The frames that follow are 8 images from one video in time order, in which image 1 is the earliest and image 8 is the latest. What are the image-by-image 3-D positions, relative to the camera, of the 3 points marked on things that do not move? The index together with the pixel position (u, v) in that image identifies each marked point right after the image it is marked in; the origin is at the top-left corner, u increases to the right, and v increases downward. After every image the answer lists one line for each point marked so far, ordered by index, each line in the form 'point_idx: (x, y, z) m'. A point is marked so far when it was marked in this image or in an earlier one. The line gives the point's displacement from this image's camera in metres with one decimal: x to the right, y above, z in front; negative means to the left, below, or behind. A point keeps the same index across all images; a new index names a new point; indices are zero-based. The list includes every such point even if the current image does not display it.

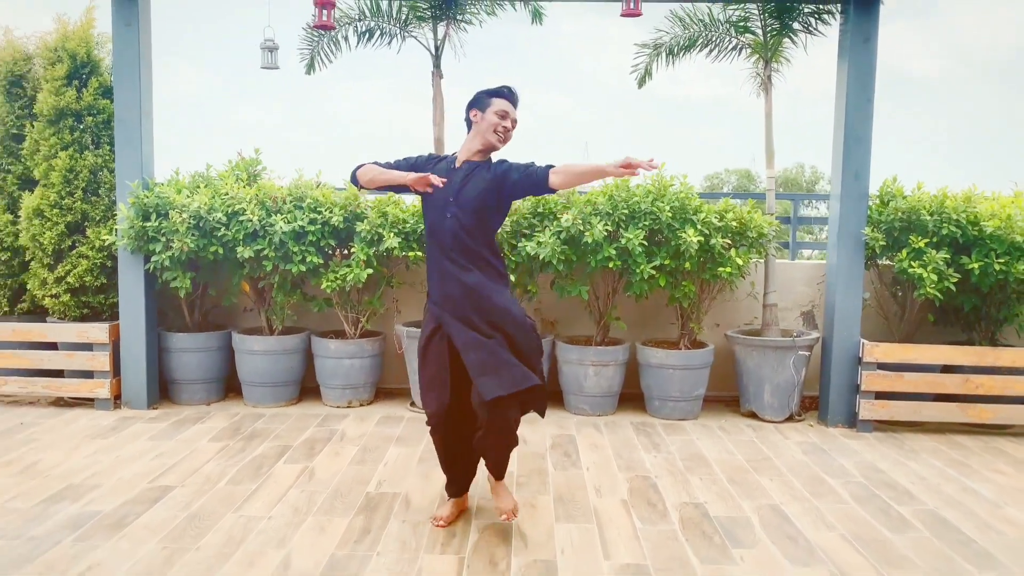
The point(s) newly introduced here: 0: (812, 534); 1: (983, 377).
0: (+0.9, -0.8, +2.6) m
1: (+2.1, -0.4, +3.6) m
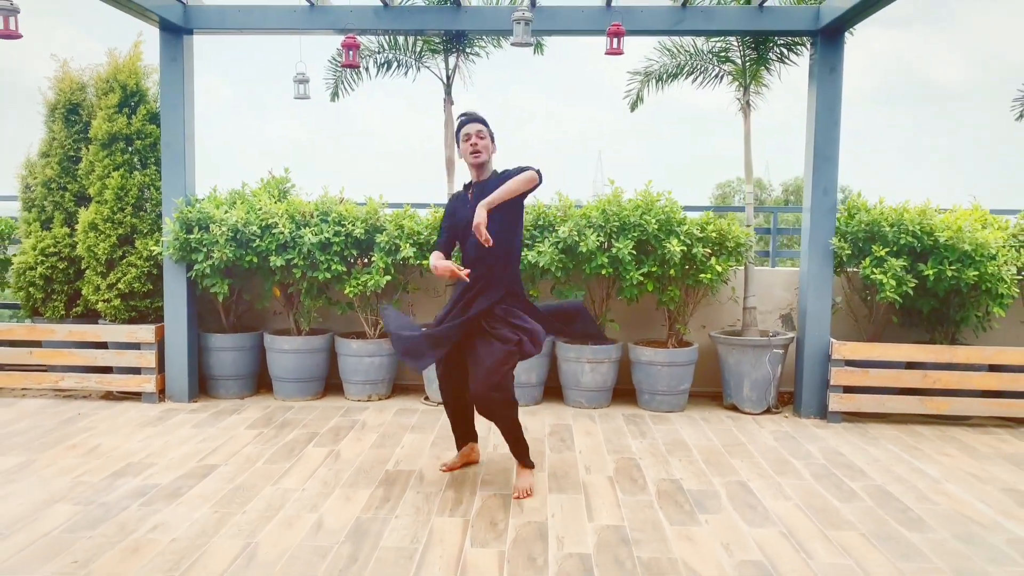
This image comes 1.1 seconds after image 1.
0: (+0.9, -0.8, +3.0) m
1: (+2.1, -0.4, +4.0) m
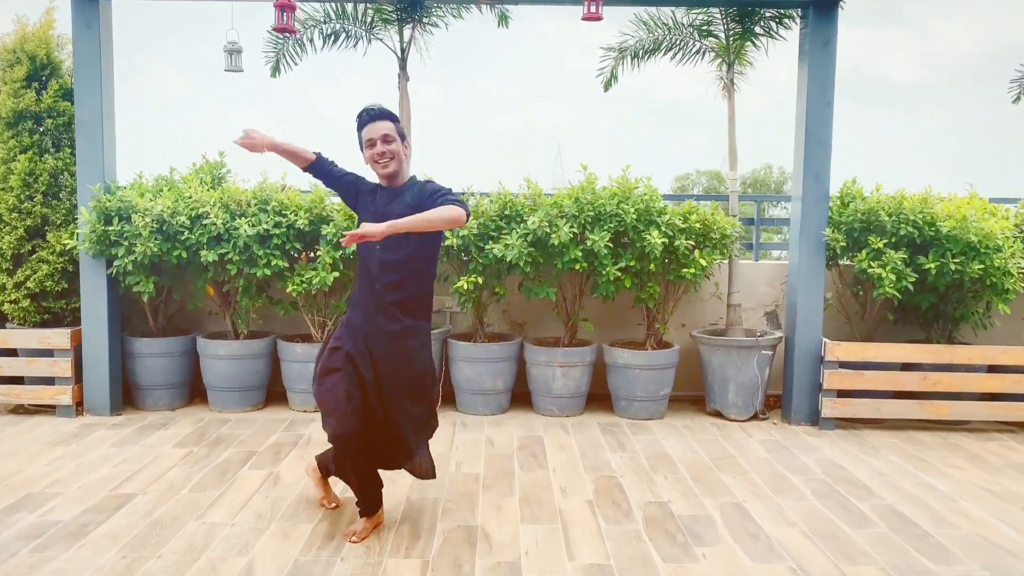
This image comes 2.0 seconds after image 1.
0: (+0.8, -0.8, +2.6) m
1: (+2.0, -0.4, +3.7) m
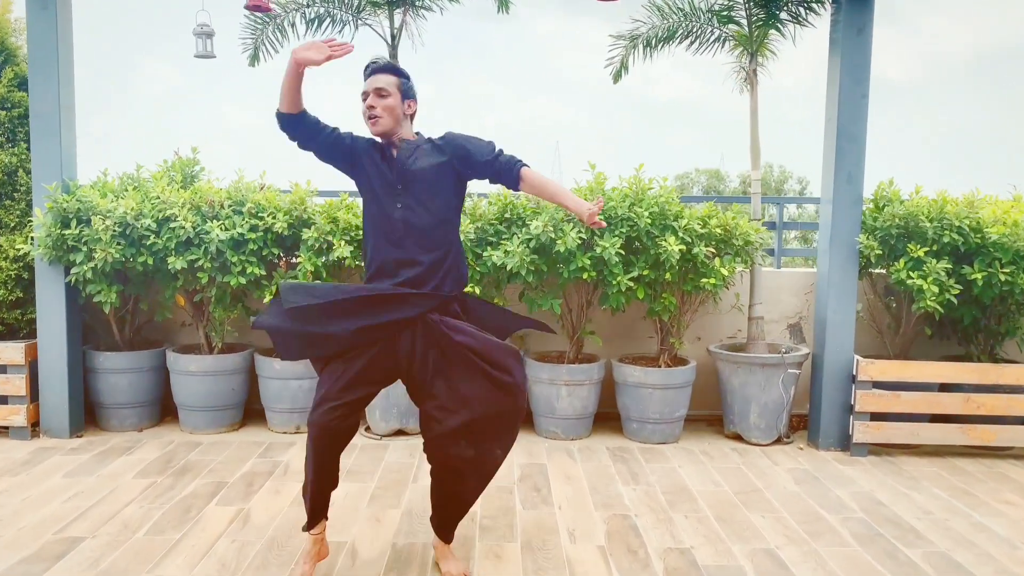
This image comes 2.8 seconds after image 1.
0: (+0.8, -0.8, +2.2) m
1: (+2.0, -0.4, +3.4) m
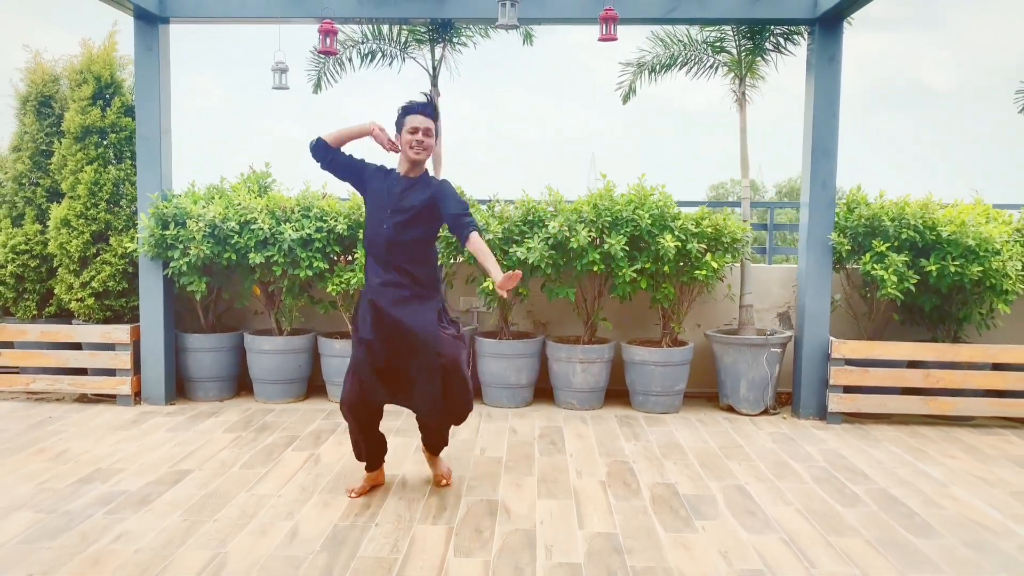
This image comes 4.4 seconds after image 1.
0: (+0.9, -0.8, +2.8) m
1: (+2.1, -0.4, +3.9) m
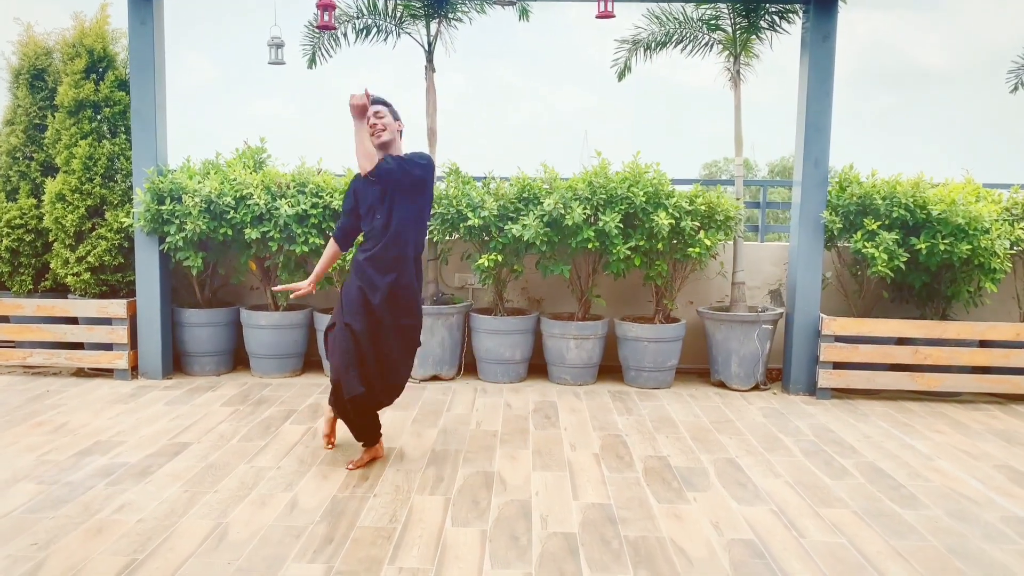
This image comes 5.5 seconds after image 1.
0: (+0.9, -0.7, +2.9) m
1: (+2.0, -0.3, +4.0) m
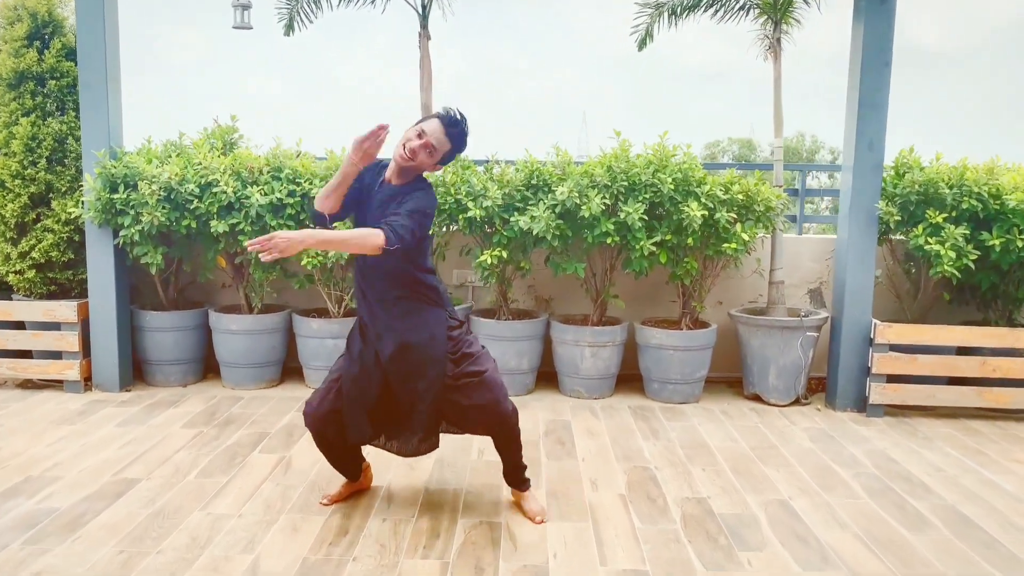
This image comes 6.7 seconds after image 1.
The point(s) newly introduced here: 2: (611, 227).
0: (+0.9, -0.7, +2.4) m
1: (+2.1, -0.3, +3.4) m
2: (+0.4, +0.3, +3.4) m
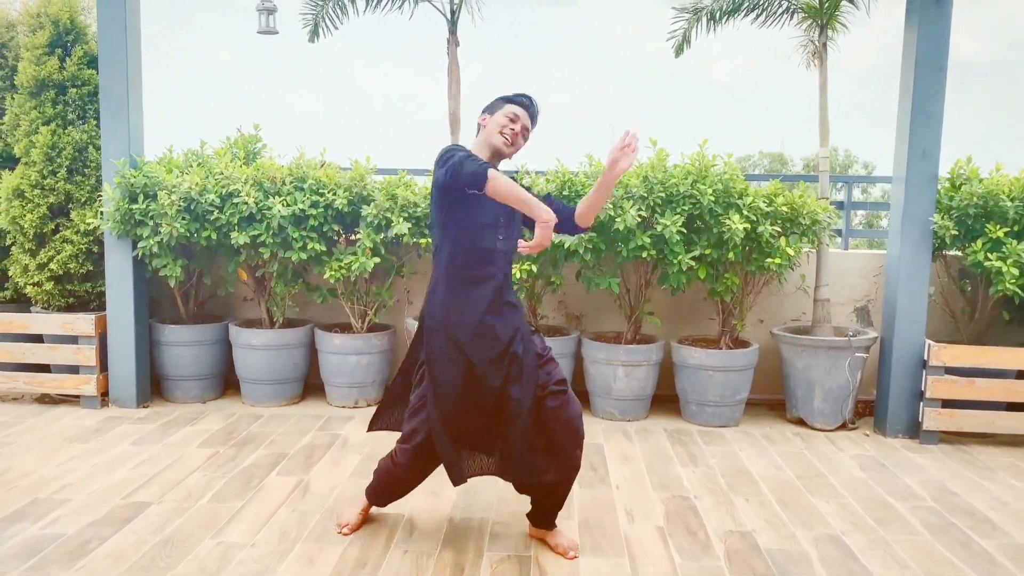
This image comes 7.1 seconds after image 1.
0: (+1.0, -0.8, +2.2) m
1: (+2.2, -0.4, +3.2) m
2: (+0.5, +0.2, +3.2) m
